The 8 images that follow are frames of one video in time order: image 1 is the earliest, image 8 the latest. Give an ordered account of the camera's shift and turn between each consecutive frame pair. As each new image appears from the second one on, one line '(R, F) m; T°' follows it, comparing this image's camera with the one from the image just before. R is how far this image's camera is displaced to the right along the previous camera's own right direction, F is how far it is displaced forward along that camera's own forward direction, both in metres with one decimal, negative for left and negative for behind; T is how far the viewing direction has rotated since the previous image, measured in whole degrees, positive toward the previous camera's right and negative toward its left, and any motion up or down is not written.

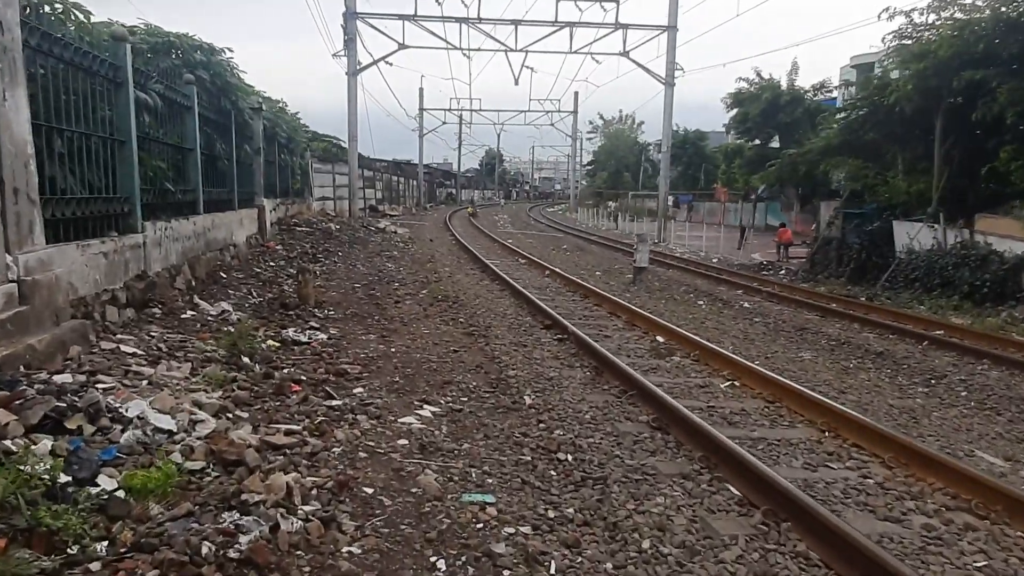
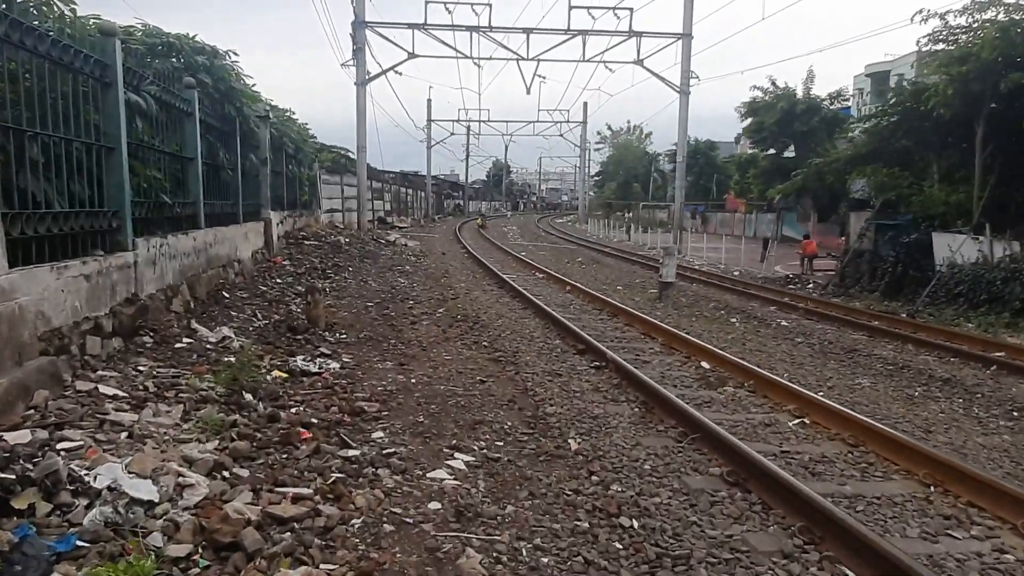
(-0.3, +0.8) m; -1°
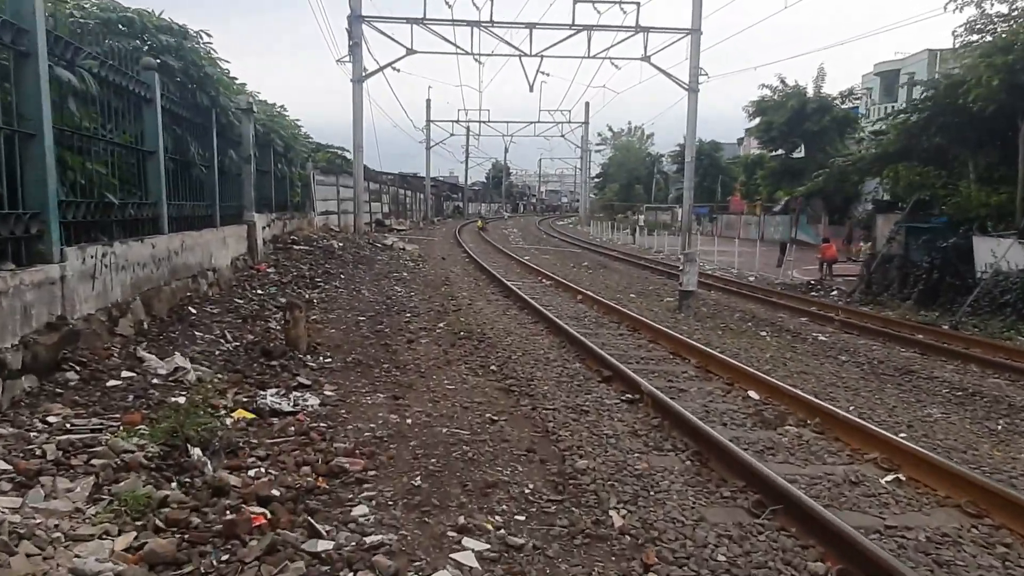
(-0.1, +1.1) m; 0°
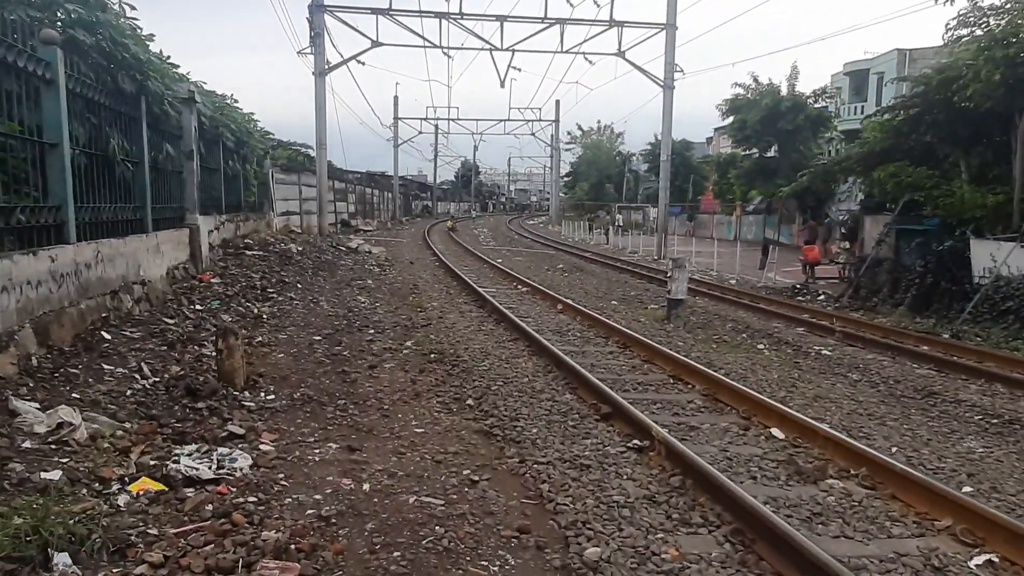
(-0.1, +1.1) m; +3°
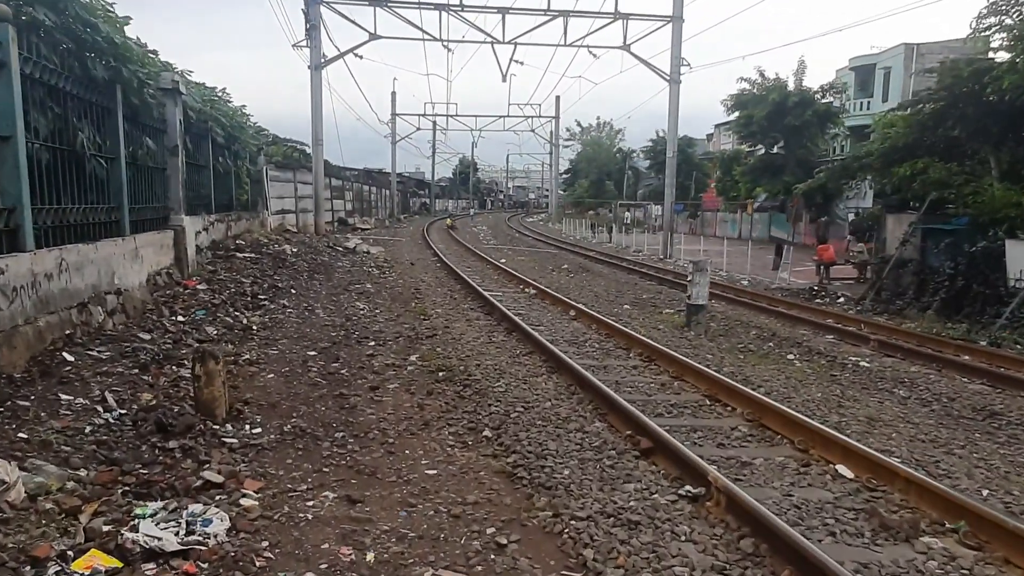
(-0.2, +0.8) m; 0°
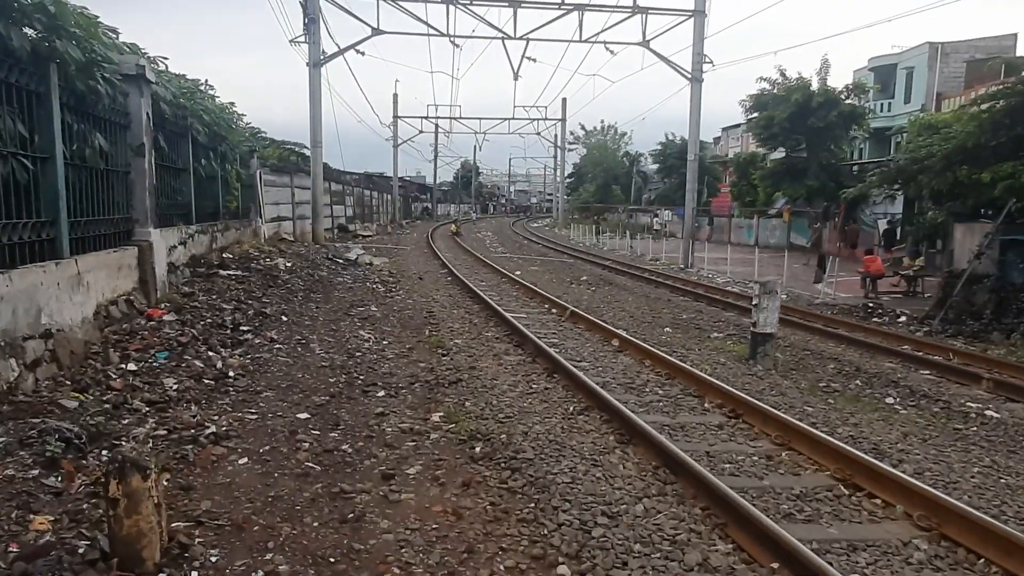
(-0.4, +1.7) m; 0°
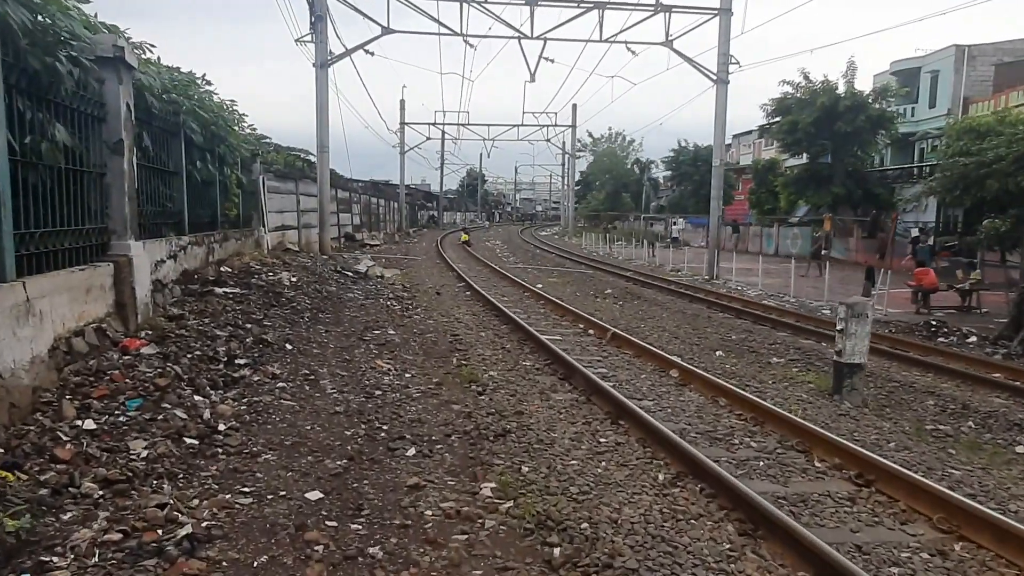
(-0.5, +1.3) m; 0°
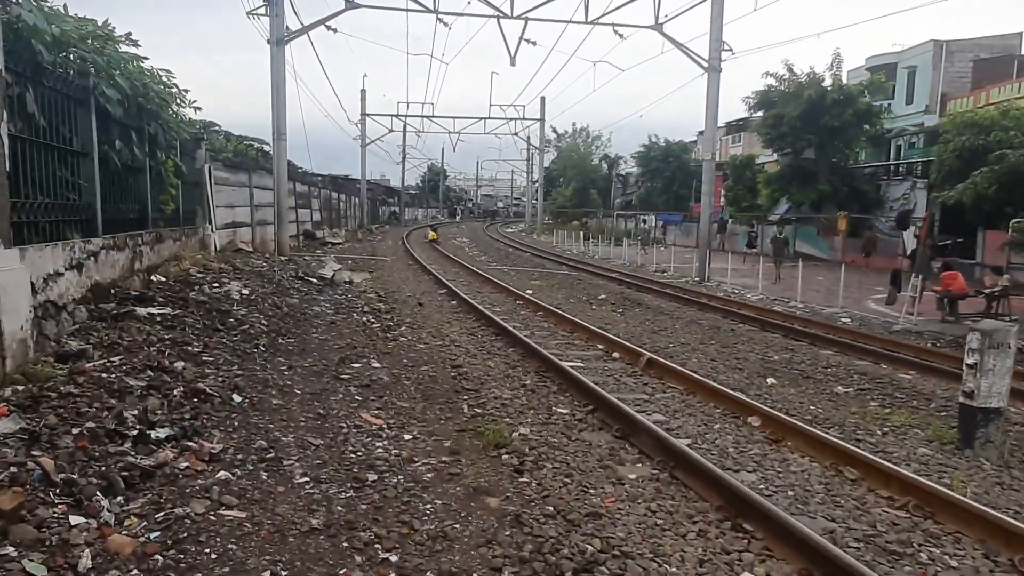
(-0.6, +2.1) m; +3°
